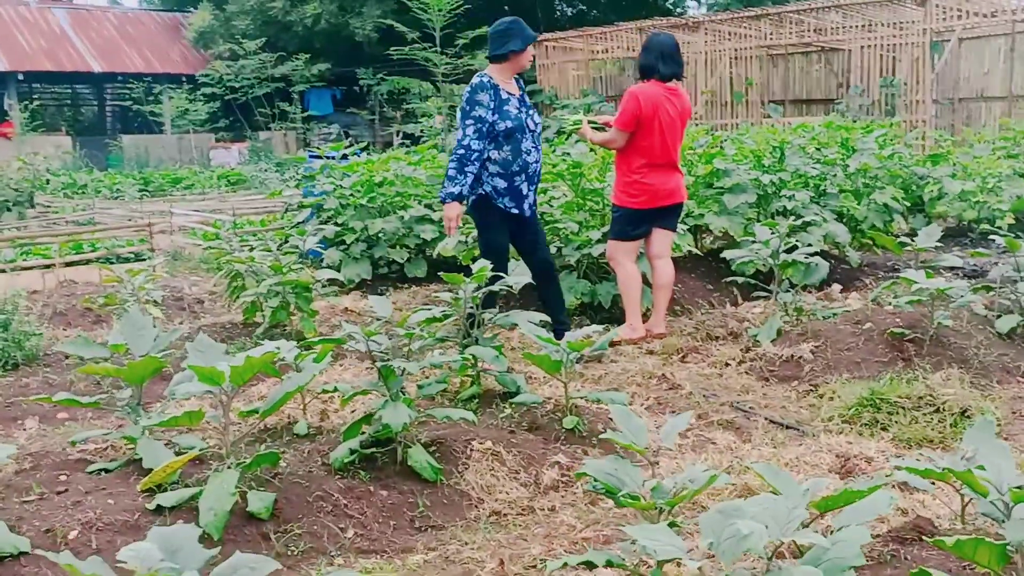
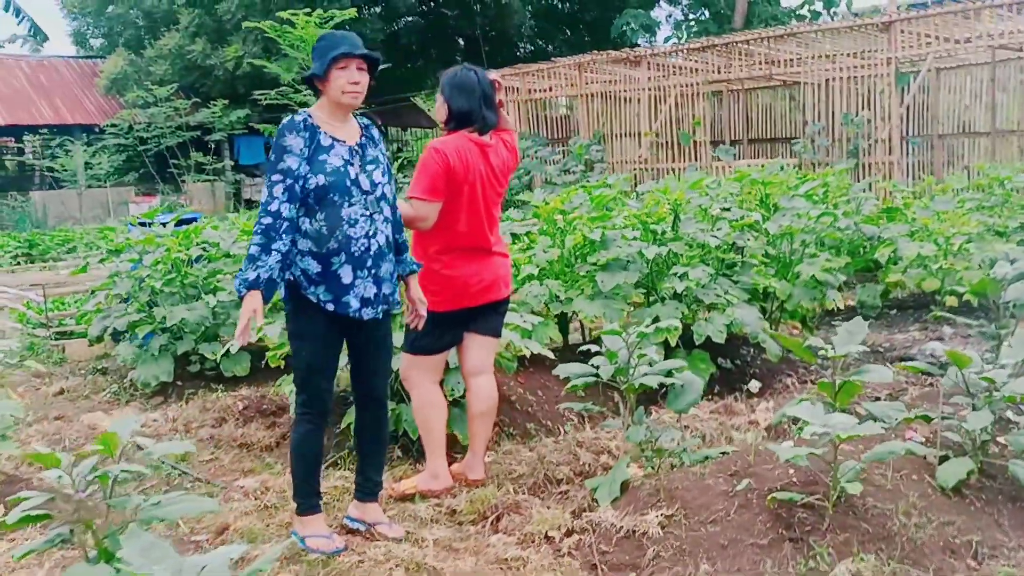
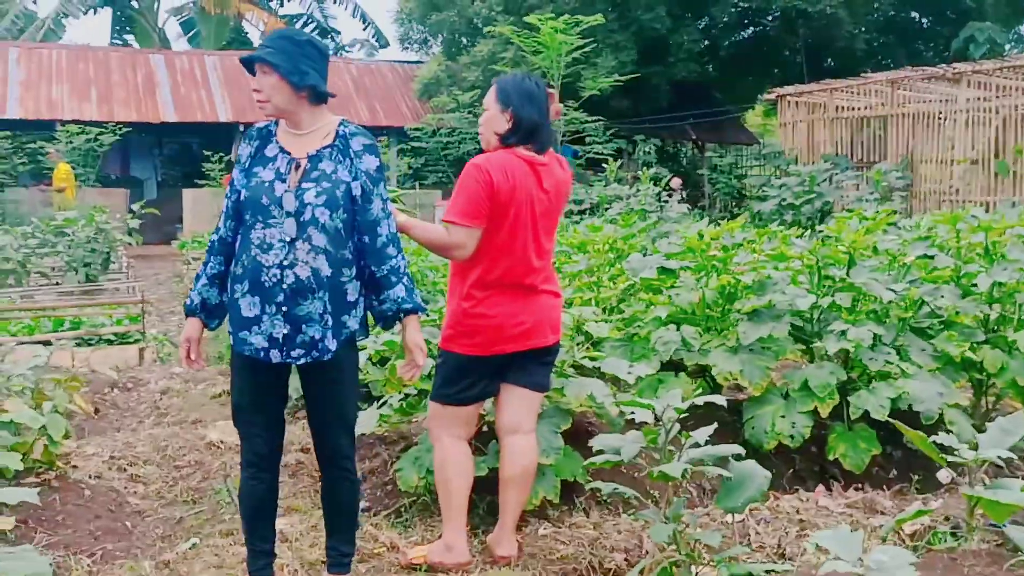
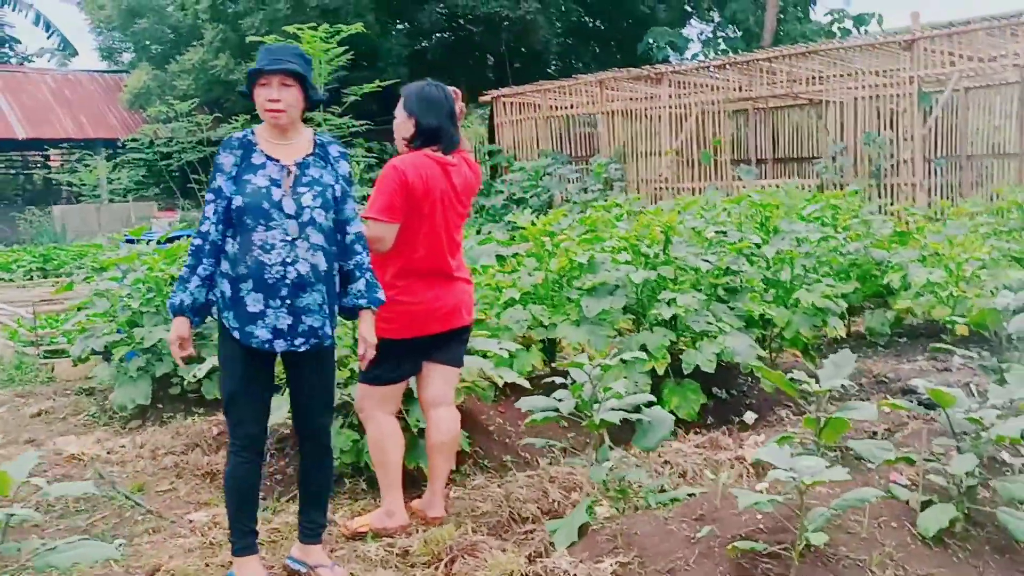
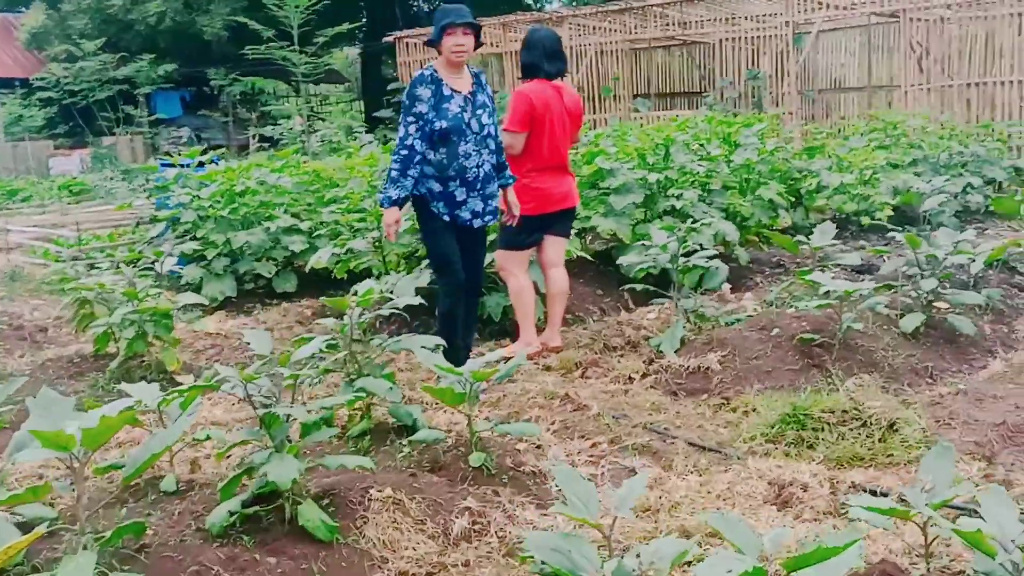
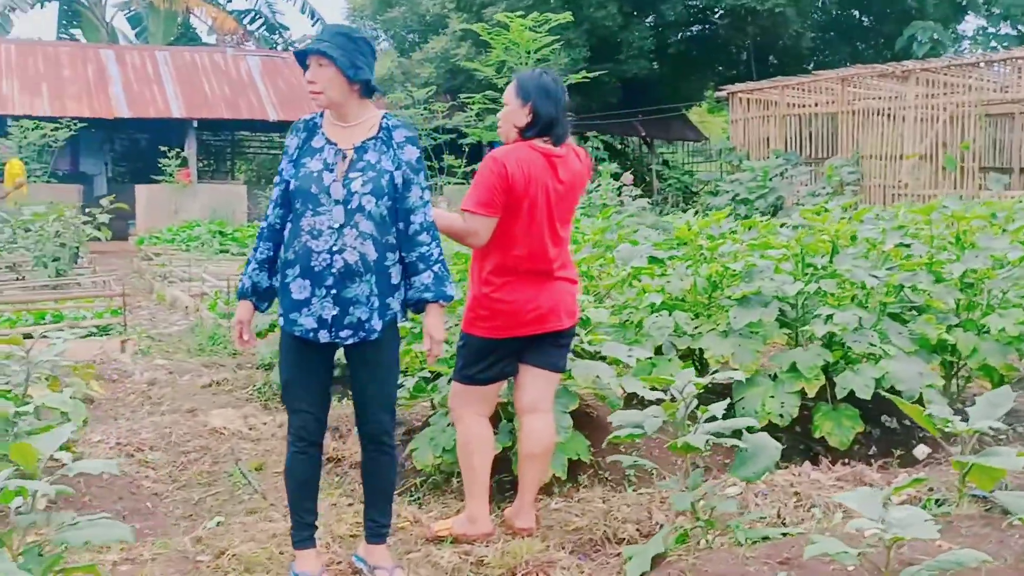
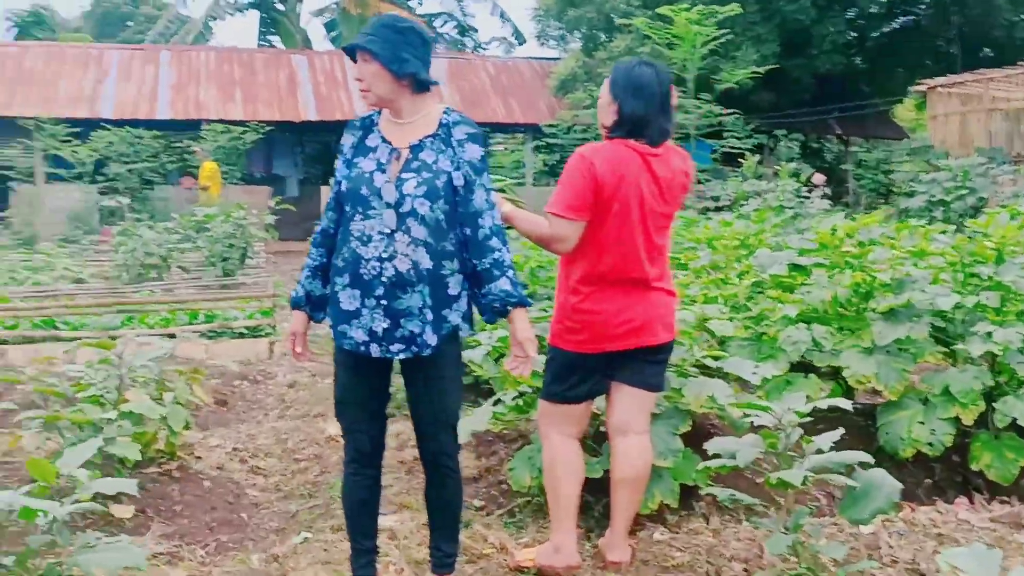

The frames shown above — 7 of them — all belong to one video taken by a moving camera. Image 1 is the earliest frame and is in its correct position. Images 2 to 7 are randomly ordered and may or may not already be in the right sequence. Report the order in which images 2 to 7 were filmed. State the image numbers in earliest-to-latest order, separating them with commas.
5, 2, 4, 6, 3, 7
